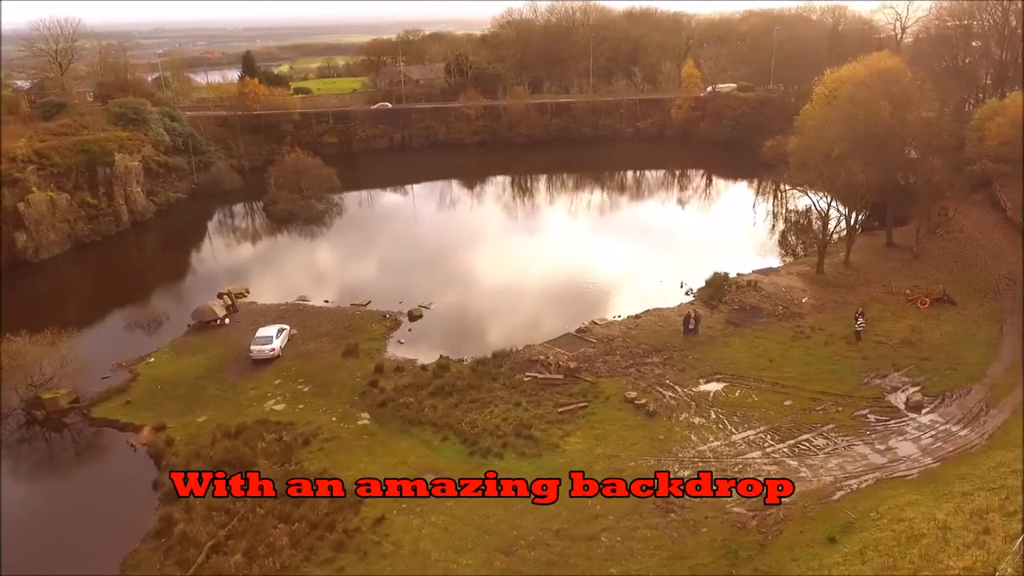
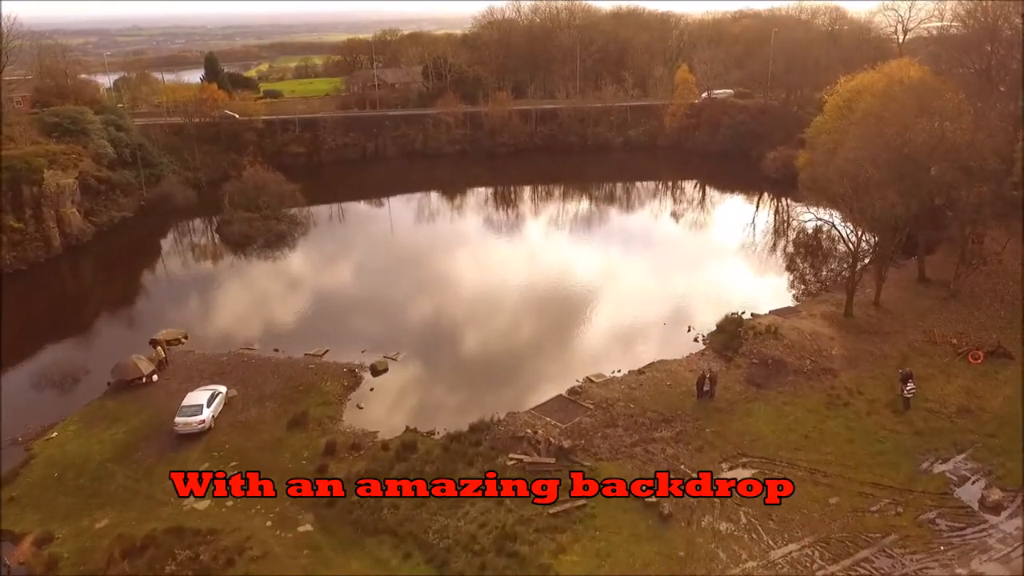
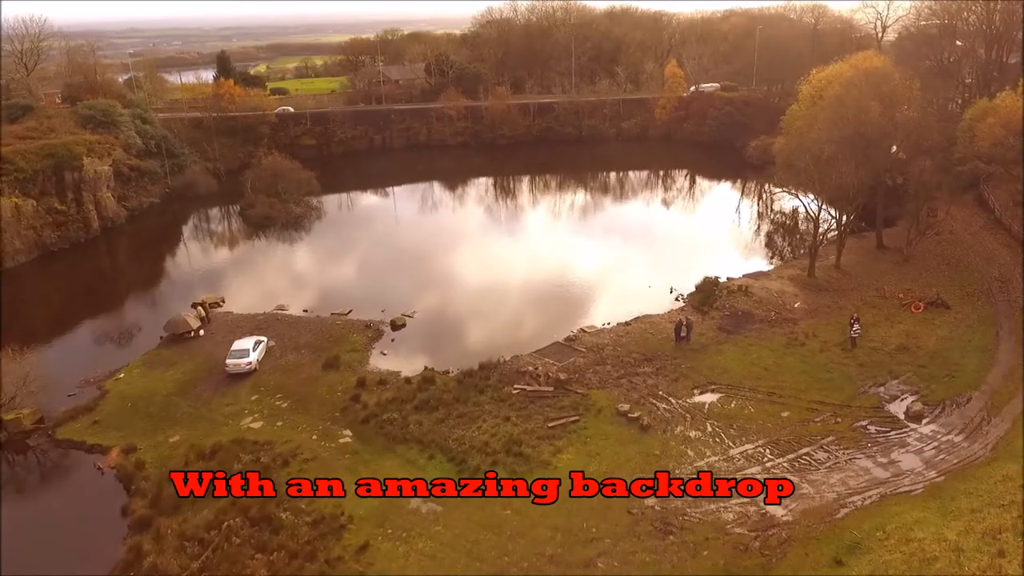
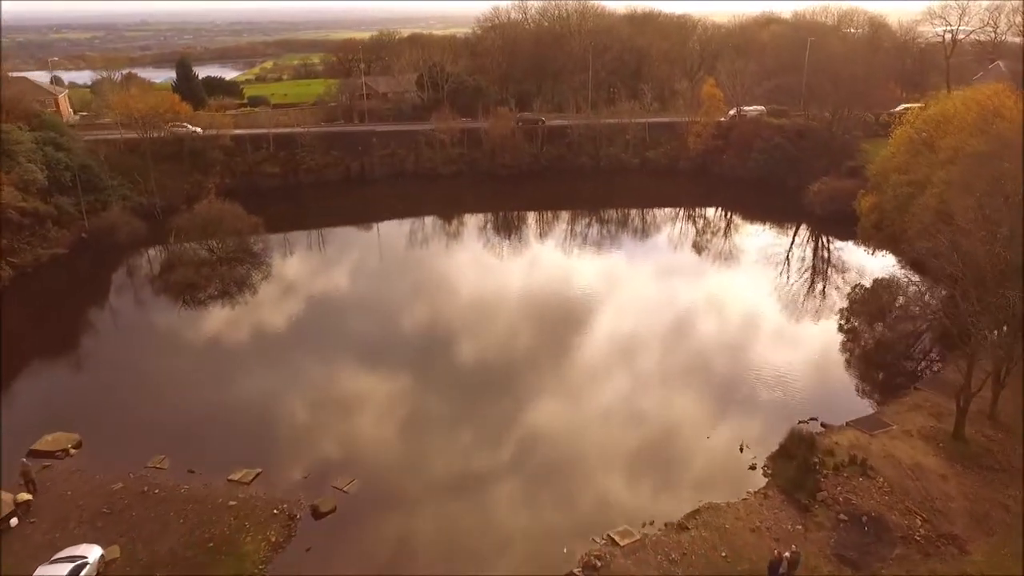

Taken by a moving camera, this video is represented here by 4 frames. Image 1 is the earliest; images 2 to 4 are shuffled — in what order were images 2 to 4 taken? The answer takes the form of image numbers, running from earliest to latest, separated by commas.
3, 2, 4
